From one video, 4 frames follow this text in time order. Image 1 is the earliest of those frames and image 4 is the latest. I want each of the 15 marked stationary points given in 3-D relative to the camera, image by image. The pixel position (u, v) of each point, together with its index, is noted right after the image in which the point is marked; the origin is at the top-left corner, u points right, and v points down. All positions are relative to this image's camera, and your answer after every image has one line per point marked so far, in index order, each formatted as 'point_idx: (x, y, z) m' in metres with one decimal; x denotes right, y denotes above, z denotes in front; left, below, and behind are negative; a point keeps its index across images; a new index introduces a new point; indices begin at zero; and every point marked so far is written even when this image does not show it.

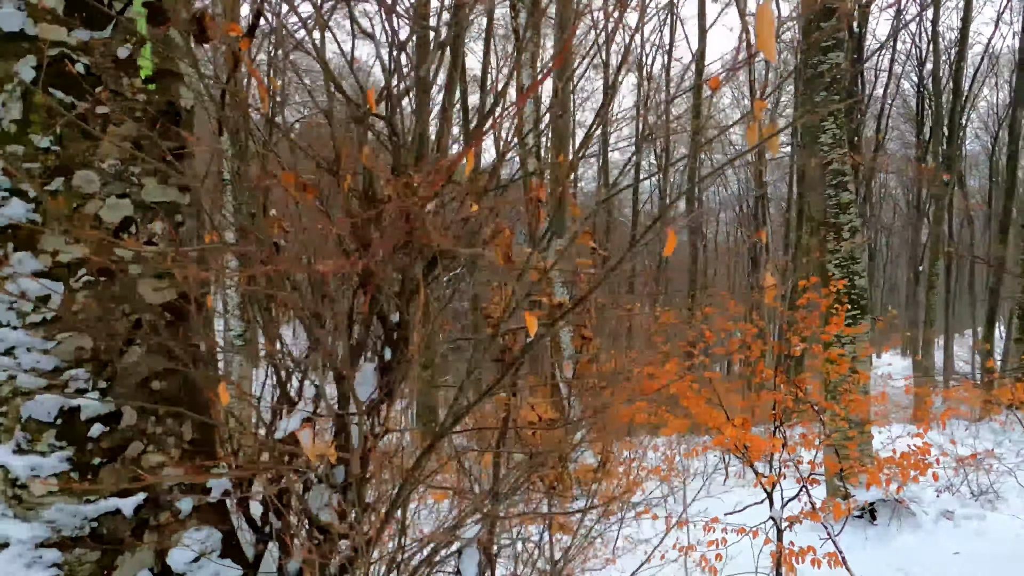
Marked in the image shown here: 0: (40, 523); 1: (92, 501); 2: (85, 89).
0: (-0.6, -0.3, +0.8) m
1: (-0.6, -0.3, +0.9) m
2: (-0.6, +0.3, +0.9) m
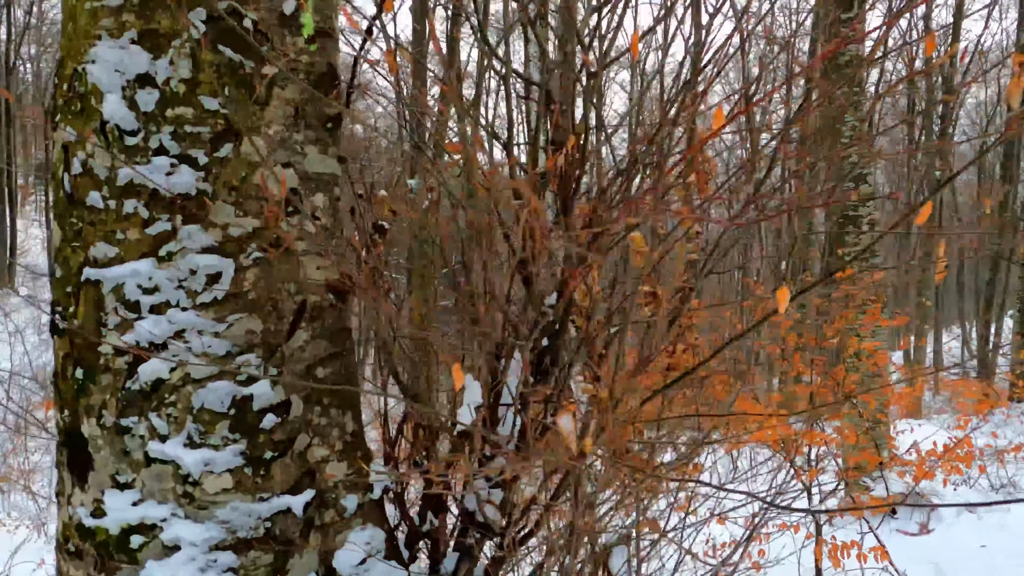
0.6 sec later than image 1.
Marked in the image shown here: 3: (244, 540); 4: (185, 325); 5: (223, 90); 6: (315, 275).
0: (-0.4, -0.3, +0.8) m
1: (-0.3, -0.3, +0.8) m
2: (-0.3, +0.3, +0.8) m
3: (-0.3, -0.3, +0.8) m
4: (-0.4, 0.0, +0.8) m
5: (-0.4, +0.2, +0.8) m
6: (-0.3, 0.0, +0.8) m
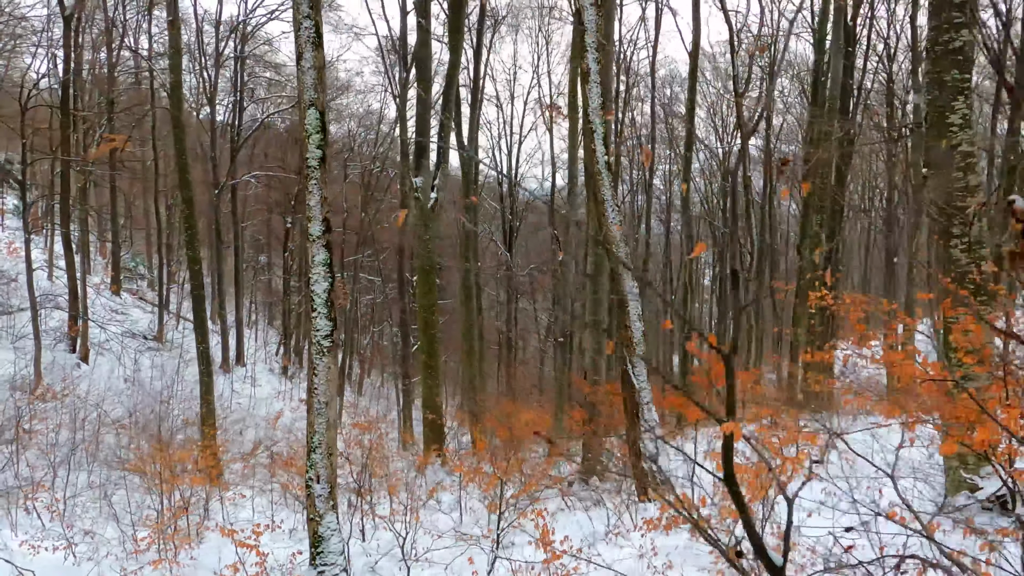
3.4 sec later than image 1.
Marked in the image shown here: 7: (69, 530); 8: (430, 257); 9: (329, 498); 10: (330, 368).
0: (+0.9, -0.2, +0.5) m
1: (+0.9, -0.2, +0.5) m
2: (+0.9, +0.3, +0.5) m
3: (+0.9, -0.3, +0.5) m
4: (+0.8, 0.0, +0.5) m
5: (+0.9, +0.3, +0.5) m
6: (+1.0, +0.1, +0.5) m
7: (-6.5, -3.5, +9.1) m
8: (-1.9, +0.7, +13.8) m
9: (-1.9, -2.1, +6.3) m
10: (-1.8, -0.8, +6.4) m
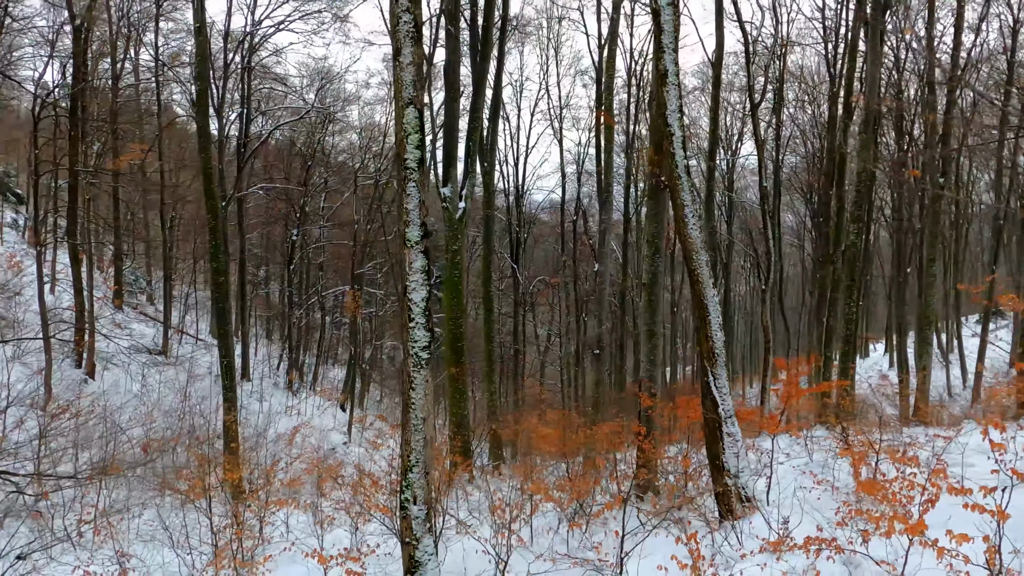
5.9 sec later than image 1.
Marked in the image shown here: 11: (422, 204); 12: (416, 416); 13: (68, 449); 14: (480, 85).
0: (+2.0, -0.2, +0.2) m
1: (+2.0, -0.2, +0.2) m
2: (+2.0, +0.4, +0.2) m
3: (+2.0, -0.2, +0.2) m
4: (+2.0, 0.0, +0.2) m
5: (+2.0, +0.3, +0.2) m
6: (+2.1, +0.1, +0.3) m
7: (-5.4, -3.7, +8.6) m
8: (-1.0, +0.4, +13.5) m
9: (-0.8, -2.2, +6.0) m
10: (-0.8, -0.9, +6.0) m
11: (-0.9, +0.8, +6.0) m
12: (-0.9, -1.2, +6.0) m
13: (-8.1, -3.0, +11.4) m
14: (-0.7, +5.3, +16.2) m
